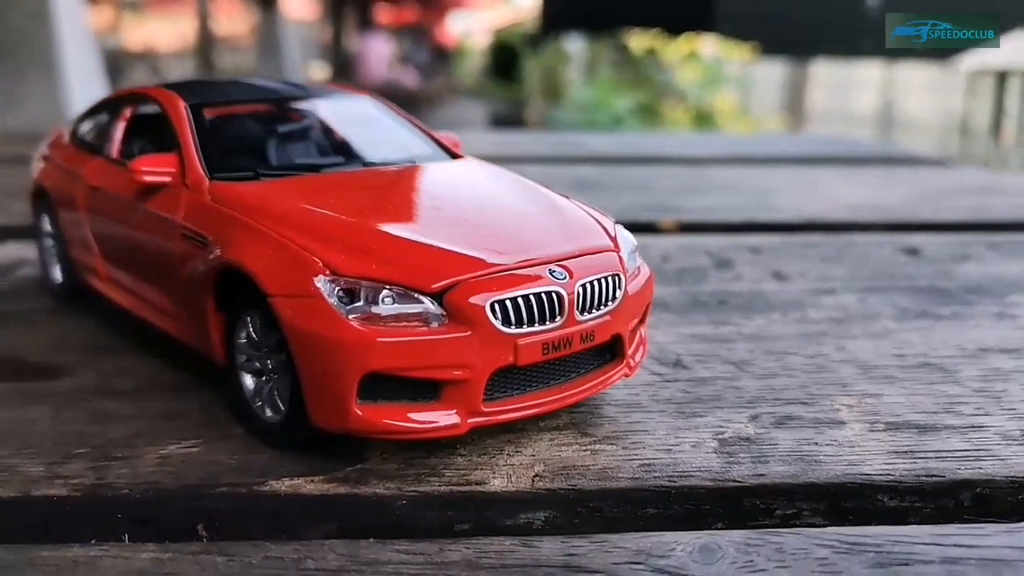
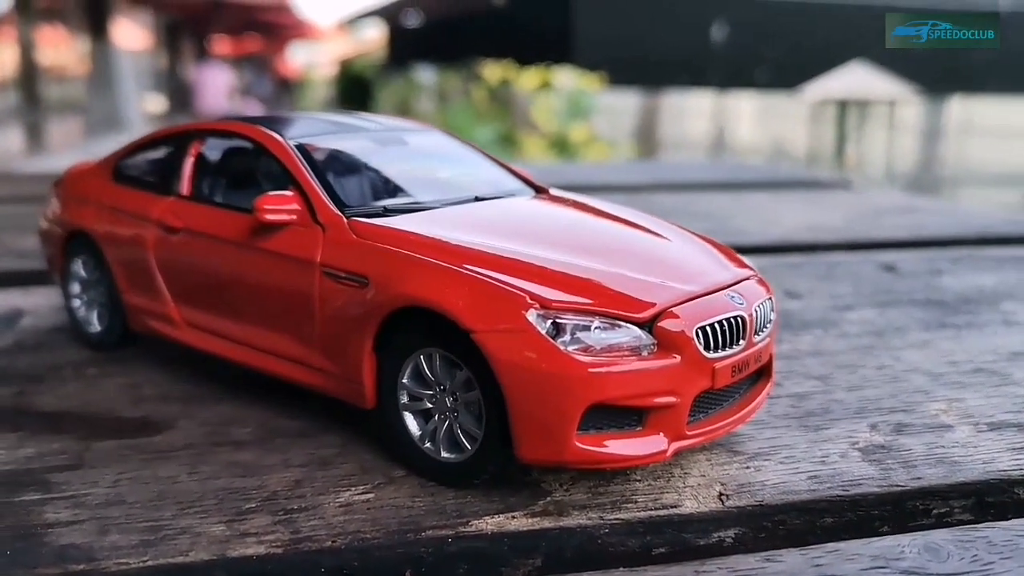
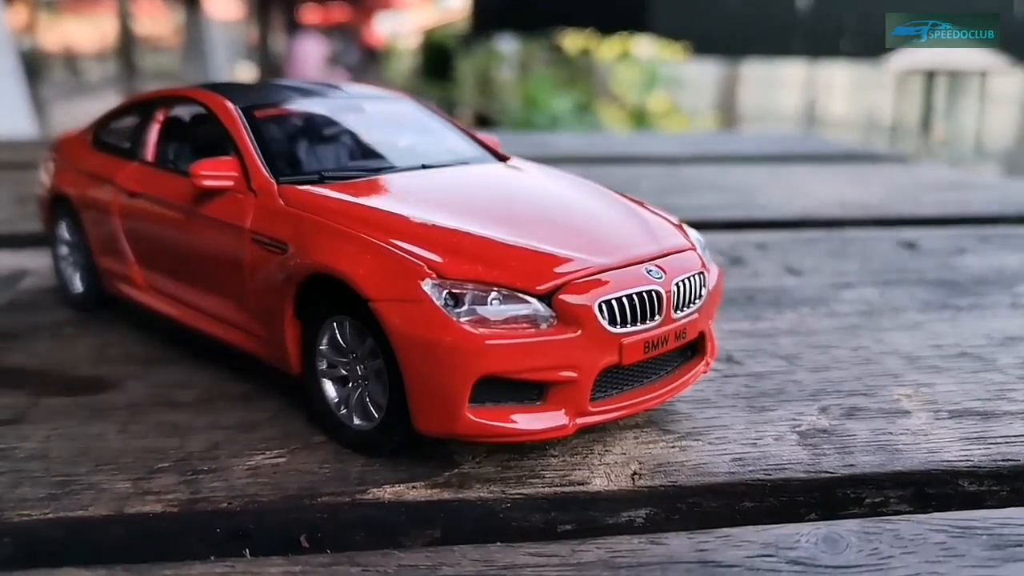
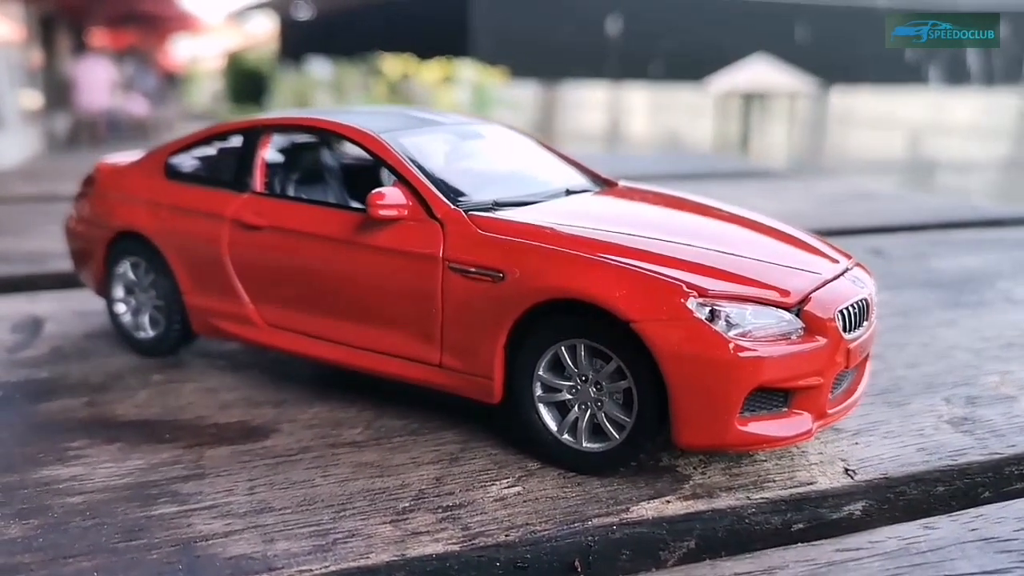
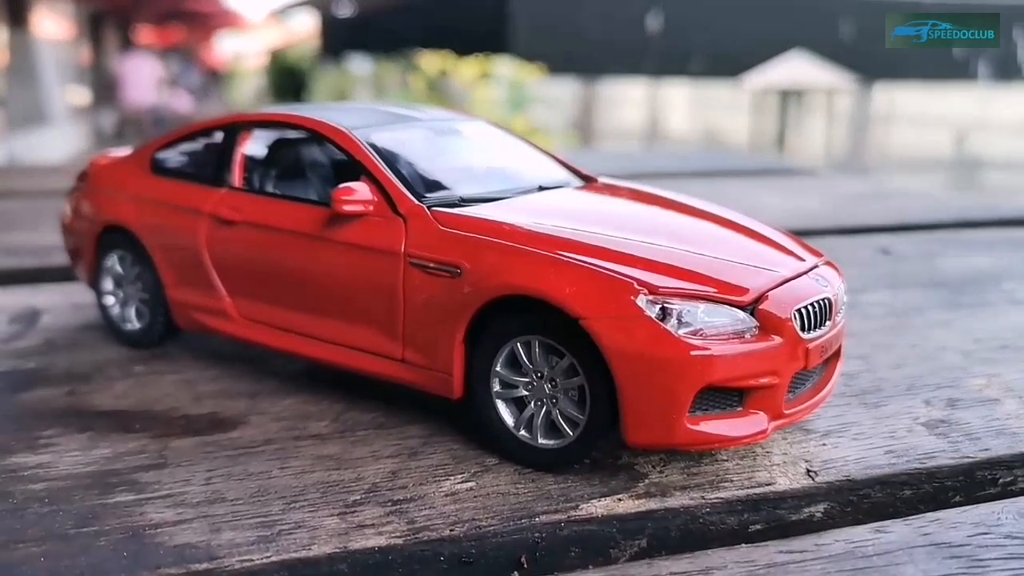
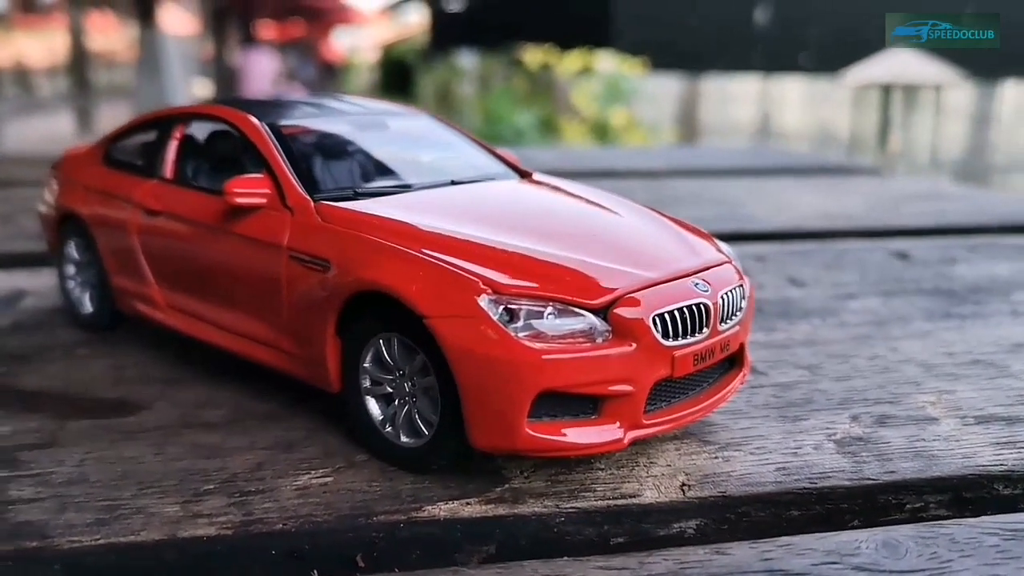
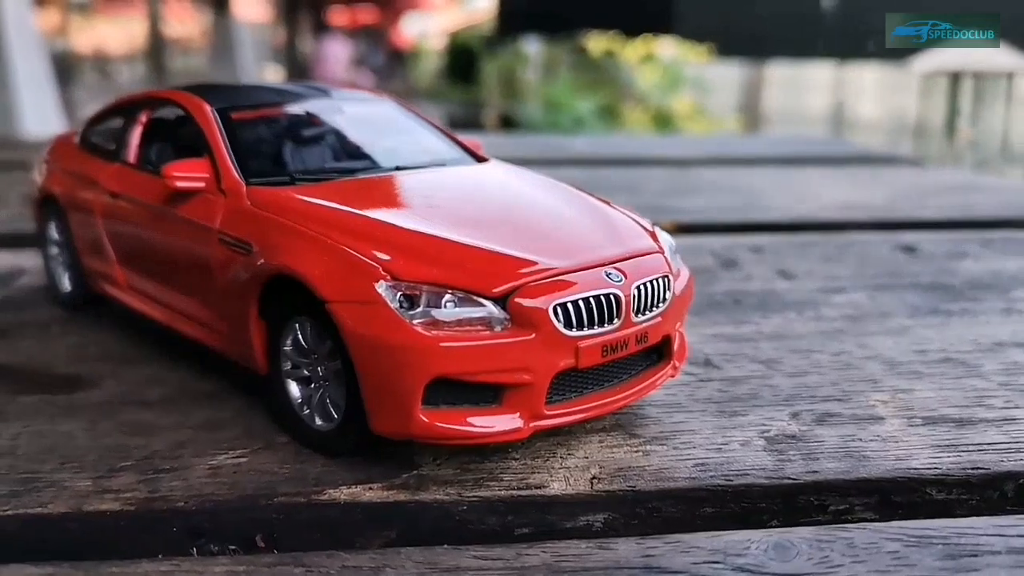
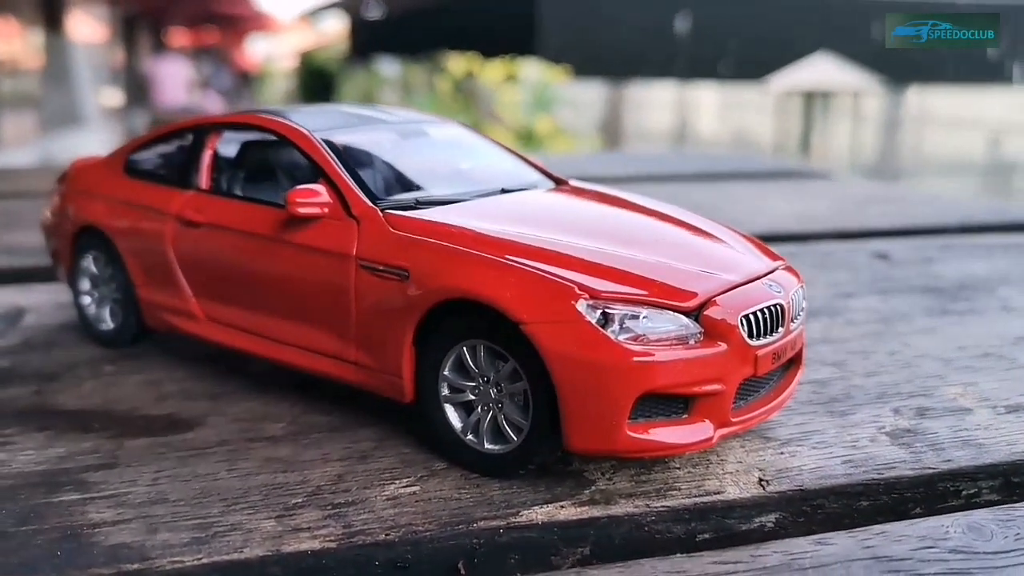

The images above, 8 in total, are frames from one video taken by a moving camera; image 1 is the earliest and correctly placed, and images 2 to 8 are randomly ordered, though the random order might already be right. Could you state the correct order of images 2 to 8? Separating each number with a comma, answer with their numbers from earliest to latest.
7, 3, 6, 2, 8, 5, 4
